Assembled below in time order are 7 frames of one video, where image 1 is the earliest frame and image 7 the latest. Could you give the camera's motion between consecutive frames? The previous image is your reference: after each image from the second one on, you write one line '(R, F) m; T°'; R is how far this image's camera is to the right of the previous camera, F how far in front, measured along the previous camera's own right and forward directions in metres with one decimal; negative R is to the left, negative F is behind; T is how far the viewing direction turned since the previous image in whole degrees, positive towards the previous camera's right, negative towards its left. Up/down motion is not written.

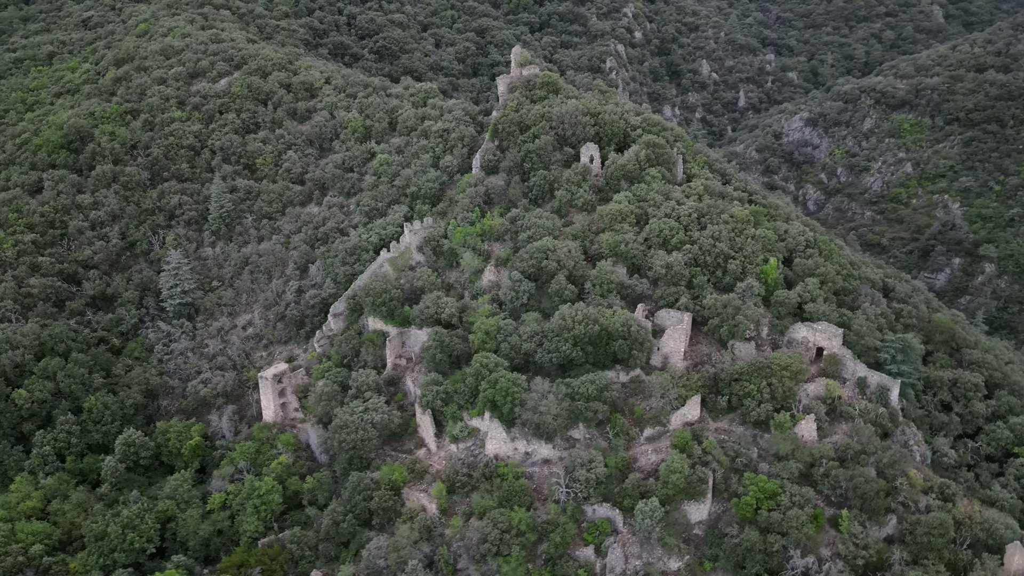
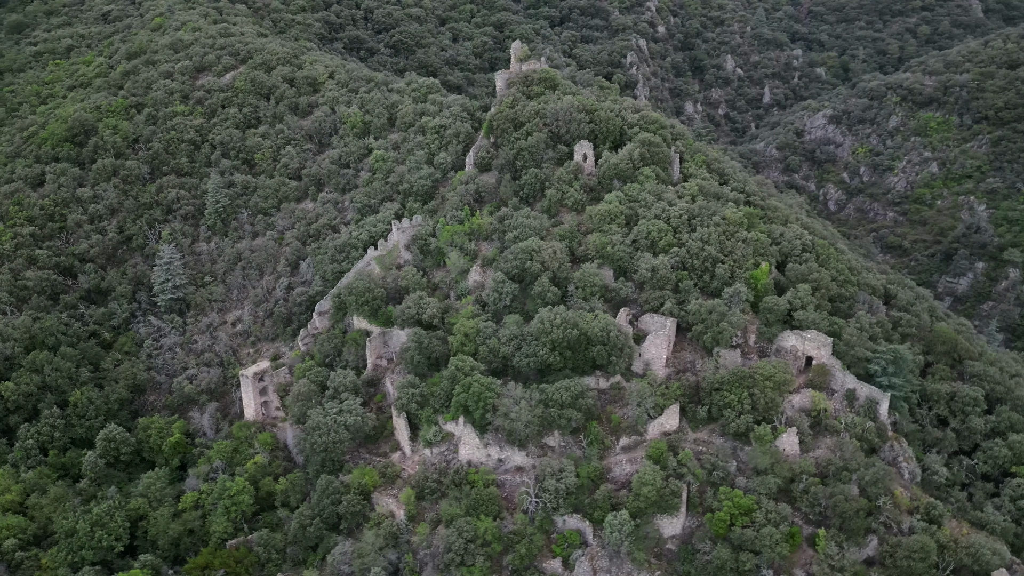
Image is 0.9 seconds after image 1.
(+2.0, +0.8) m; -2°
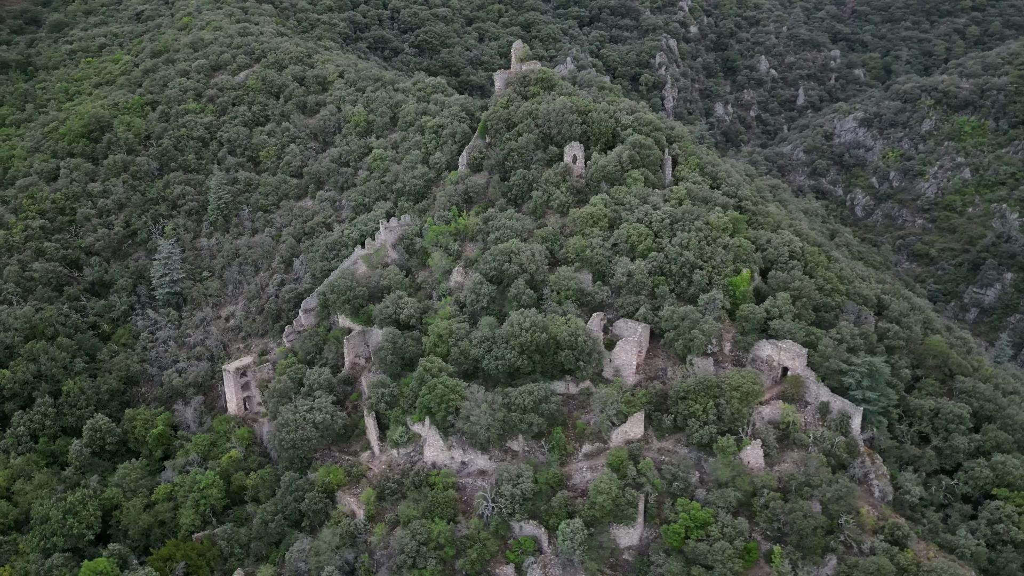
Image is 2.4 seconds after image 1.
(+2.7, +0.3) m; -3°
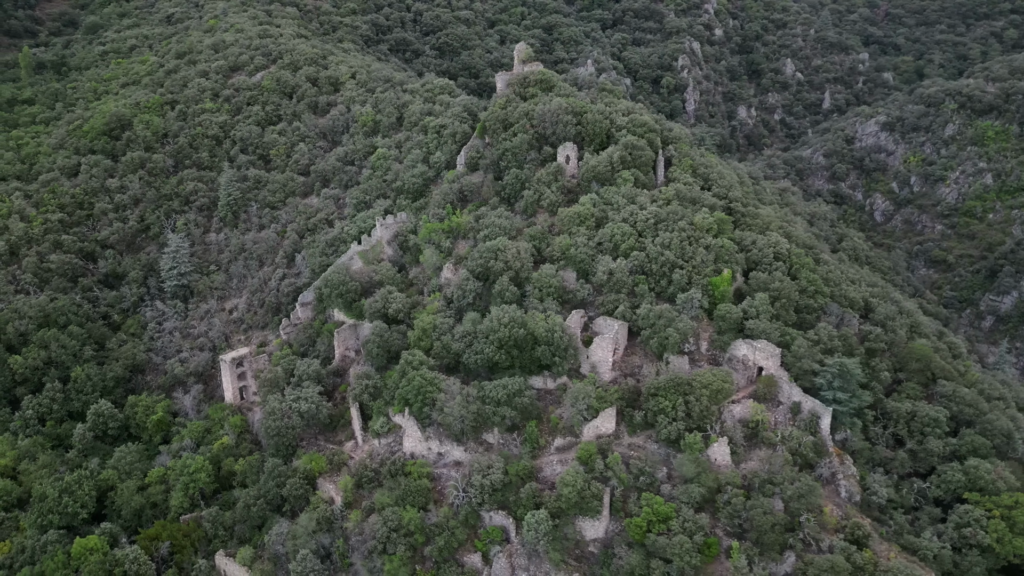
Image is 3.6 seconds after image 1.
(+2.0, -0.5) m; -3°
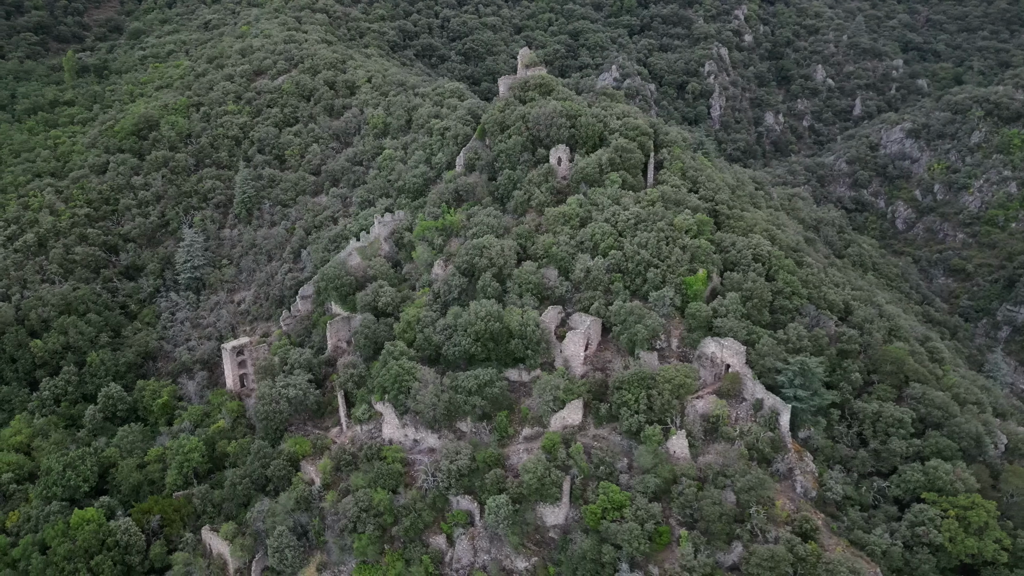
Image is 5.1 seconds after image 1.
(+2.5, -1.0) m; -3°
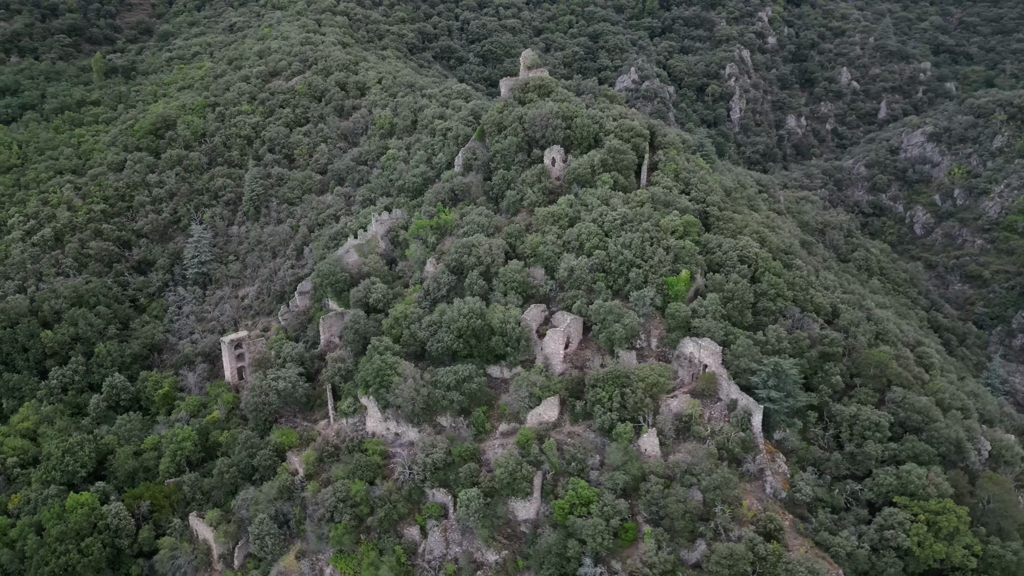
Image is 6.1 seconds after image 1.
(+1.9, -0.4) m; -2°
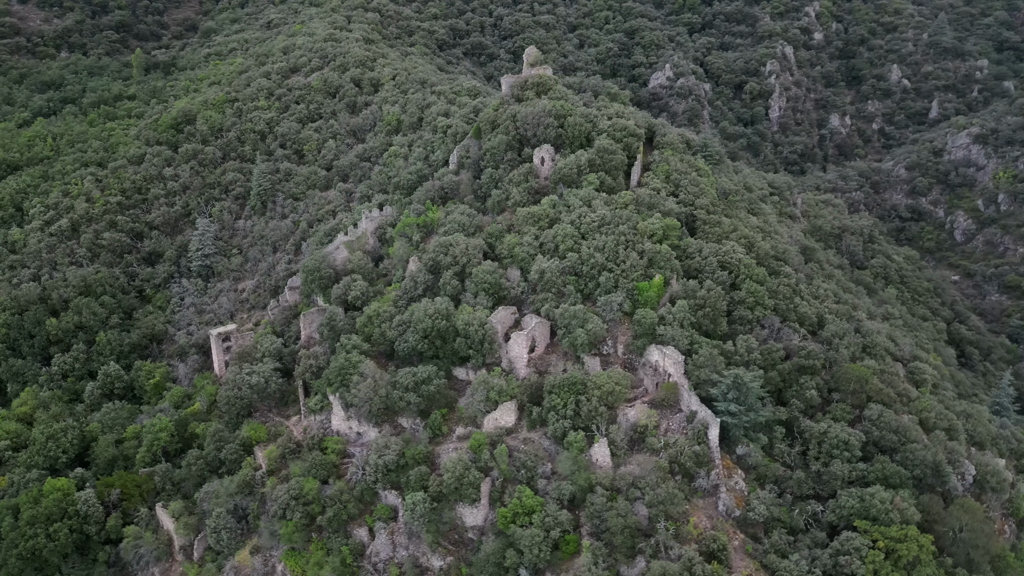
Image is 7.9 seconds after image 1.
(+3.4, +0.6) m; -4°
